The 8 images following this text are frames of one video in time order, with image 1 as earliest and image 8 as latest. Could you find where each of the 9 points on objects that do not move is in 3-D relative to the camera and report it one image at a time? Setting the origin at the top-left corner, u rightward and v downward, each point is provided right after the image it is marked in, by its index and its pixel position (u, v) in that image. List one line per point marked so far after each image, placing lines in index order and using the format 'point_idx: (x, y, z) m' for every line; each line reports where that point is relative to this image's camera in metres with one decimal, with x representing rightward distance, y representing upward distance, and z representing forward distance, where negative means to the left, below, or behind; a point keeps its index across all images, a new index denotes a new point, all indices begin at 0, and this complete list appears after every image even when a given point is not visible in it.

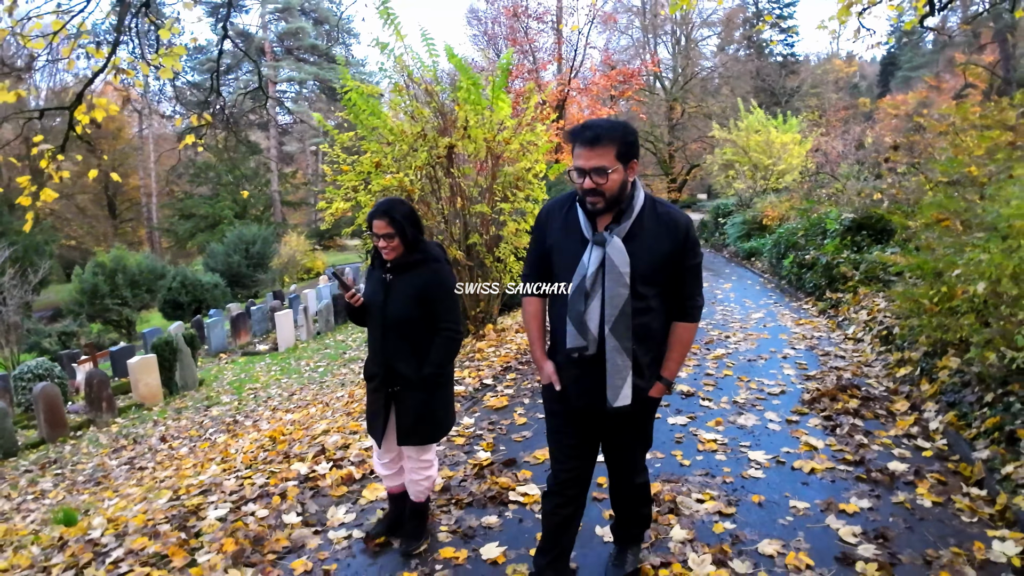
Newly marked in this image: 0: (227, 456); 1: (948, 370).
0: (-1.9, -1.1, +4.5) m
1: (+2.6, -0.5, +4.1) m
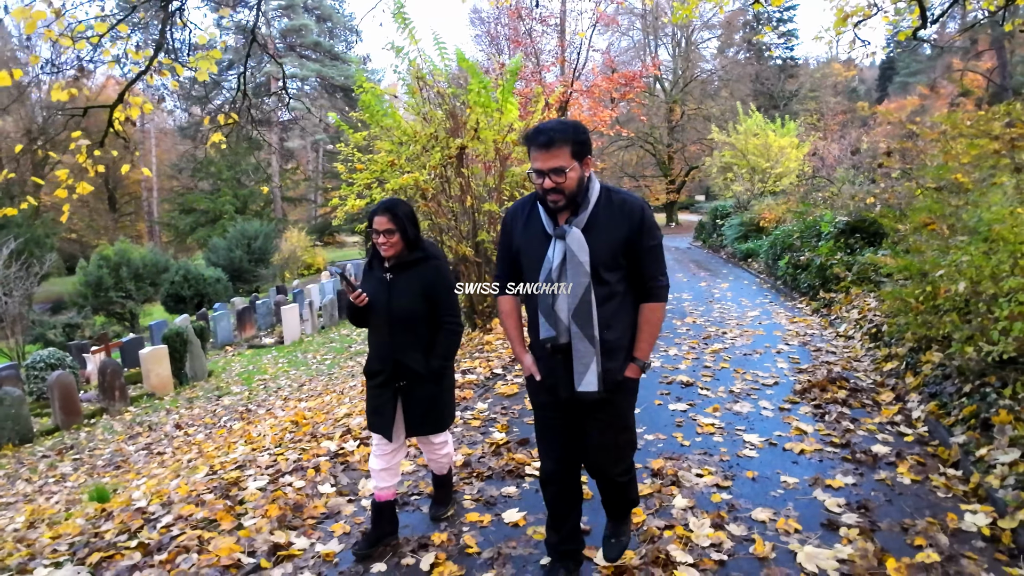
0: (-1.8, -1.1, +4.8) m
1: (+2.7, -0.5, +4.4) m
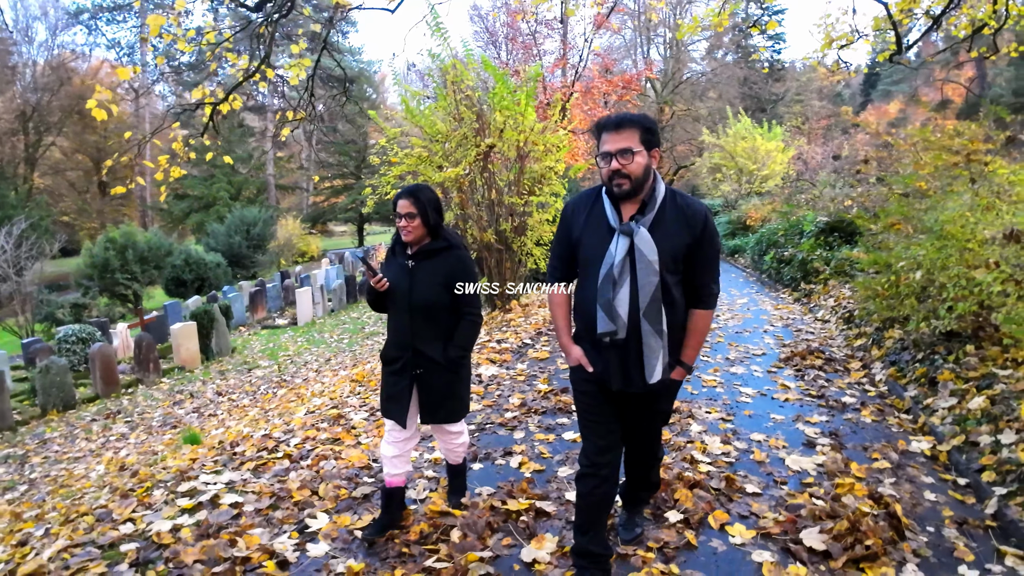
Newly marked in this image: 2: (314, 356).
0: (-1.6, -0.9, +5.5) m
1: (+2.9, -0.4, +5.3) m
2: (-3.0, -1.0, +10.4) m
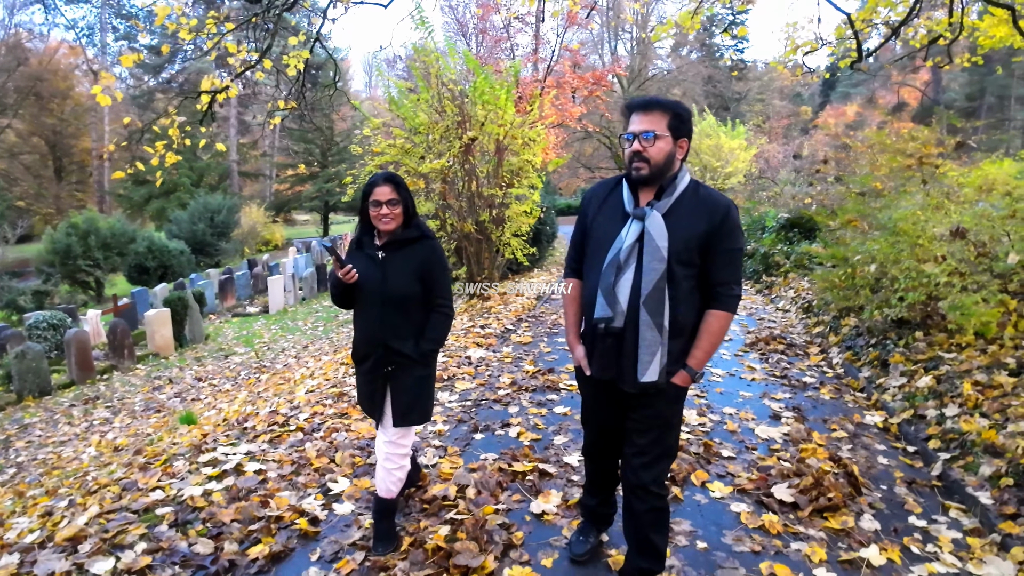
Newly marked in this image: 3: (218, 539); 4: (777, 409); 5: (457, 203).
0: (-1.7, -0.8, +5.7) m
1: (+2.8, -0.3, +5.8) m
2: (-3.4, -0.8, +10.5) m
3: (-1.1, -0.9, +2.5) m
4: (+1.5, -0.7, +4.0) m
5: (-0.7, +1.0, +8.2) m
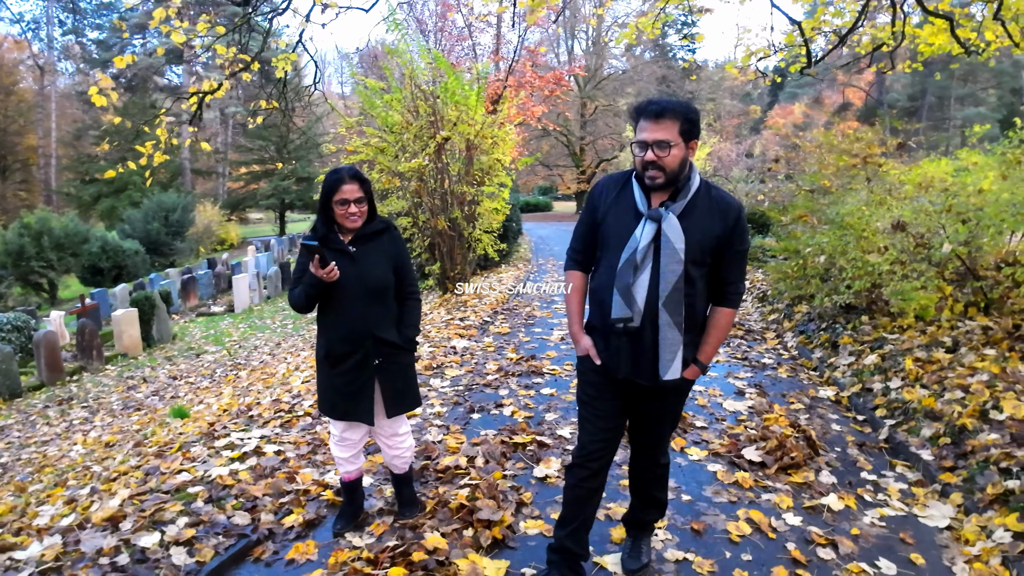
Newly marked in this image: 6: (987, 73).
0: (-1.9, -0.7, +6.0) m
1: (+2.6, -0.2, +6.2) m
2: (-3.8, -0.8, +10.6) m
3: (-1.0, -0.9, +2.7) m
4: (+1.5, -0.6, +4.4) m
5: (-1.0, +1.1, +8.5) m
6: (+13.0, +5.8, +18.7) m
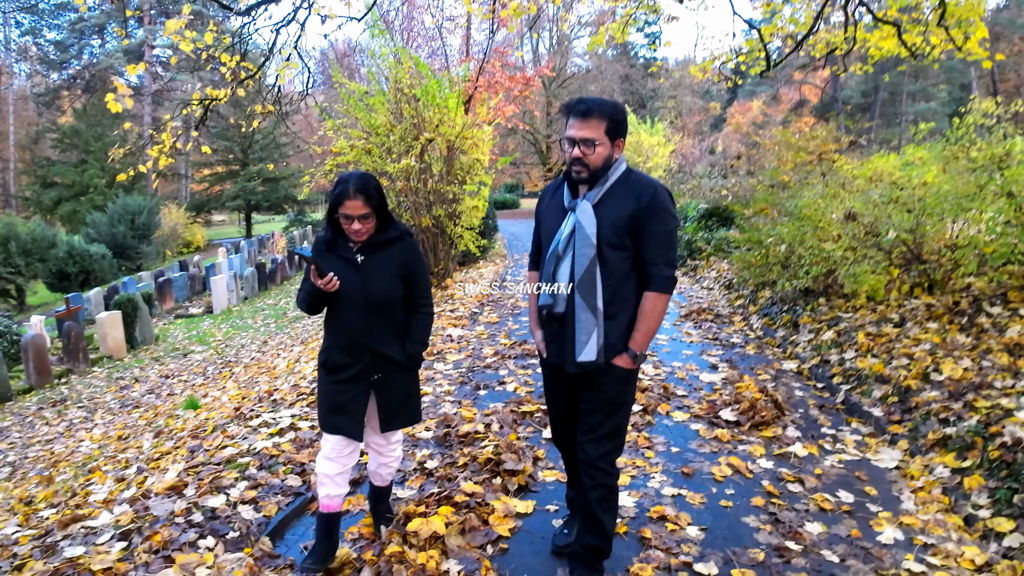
0: (-2.0, -0.7, +6.3) m
1: (+2.5, -0.1, +6.8) m
2: (-4.2, -0.8, +10.9) m
3: (-0.9, -0.8, +3.1) m
4: (+1.5, -0.5, +4.9) m
5: (-1.3, +1.1, +8.9) m
6: (+12.1, +6.2, +19.7) m
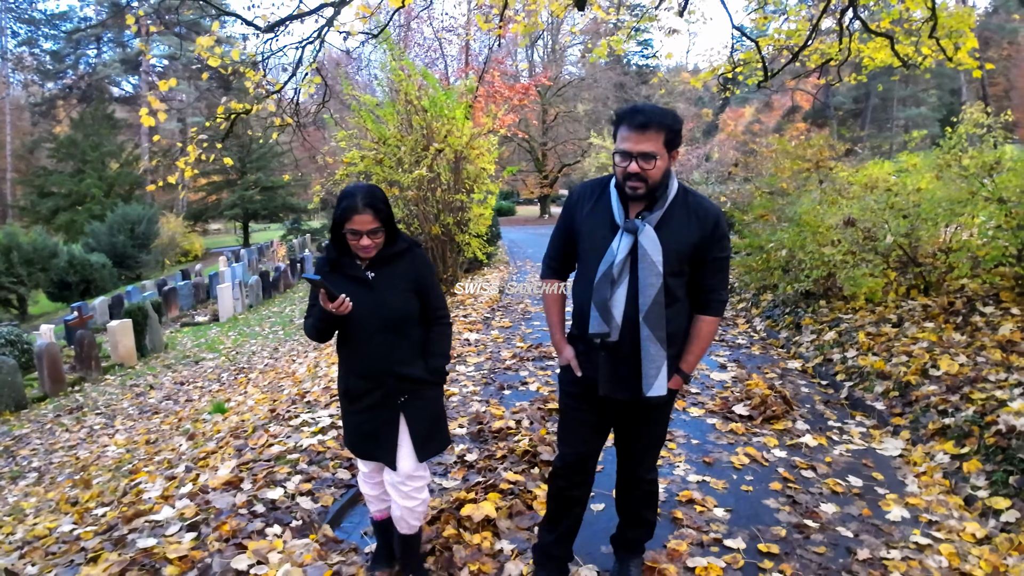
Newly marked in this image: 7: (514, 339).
0: (-1.9, -0.8, +6.5) m
1: (+2.6, -0.1, +7.1) m
2: (-4.1, -0.9, +11.1) m
3: (-0.8, -0.9, +3.3) m
4: (+1.6, -0.6, +5.2) m
5: (-1.2, +1.0, +9.1) m
6: (+12.1, +6.1, +20.1) m
7: (0.0, -0.5, +6.0) m
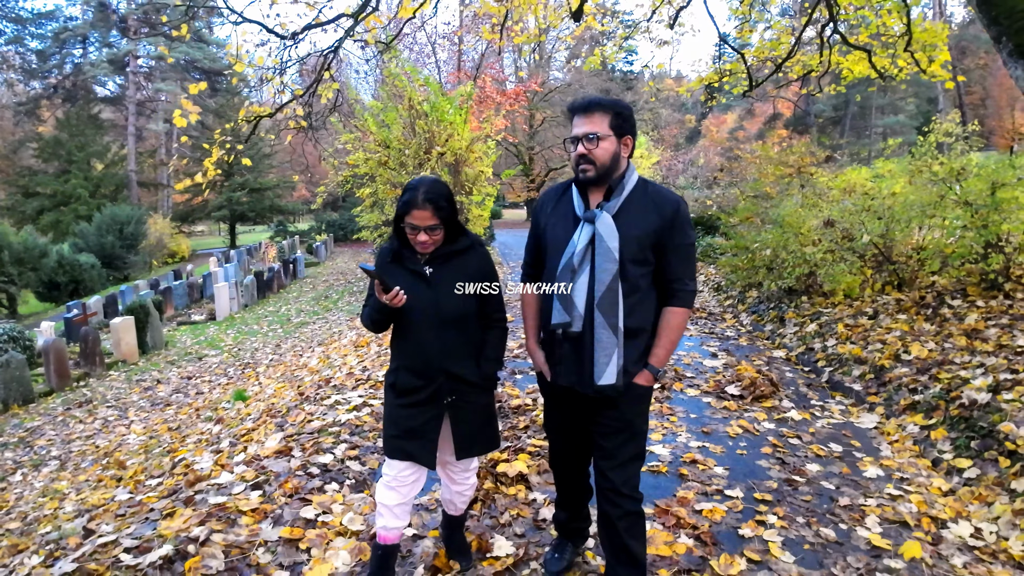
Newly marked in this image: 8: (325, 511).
0: (-1.9, -0.7, +6.8) m
1: (+2.6, -0.1, +7.5) m
2: (-4.2, -0.9, +11.3) m
3: (-0.7, -0.8, +3.7) m
4: (+1.6, -0.5, +5.6) m
5: (-1.2, +1.1, +9.5) m
6: (+11.7, +6.1, +20.9) m
7: (0.0, -0.4, +6.4) m
8: (-0.8, -0.9, +2.9) m
